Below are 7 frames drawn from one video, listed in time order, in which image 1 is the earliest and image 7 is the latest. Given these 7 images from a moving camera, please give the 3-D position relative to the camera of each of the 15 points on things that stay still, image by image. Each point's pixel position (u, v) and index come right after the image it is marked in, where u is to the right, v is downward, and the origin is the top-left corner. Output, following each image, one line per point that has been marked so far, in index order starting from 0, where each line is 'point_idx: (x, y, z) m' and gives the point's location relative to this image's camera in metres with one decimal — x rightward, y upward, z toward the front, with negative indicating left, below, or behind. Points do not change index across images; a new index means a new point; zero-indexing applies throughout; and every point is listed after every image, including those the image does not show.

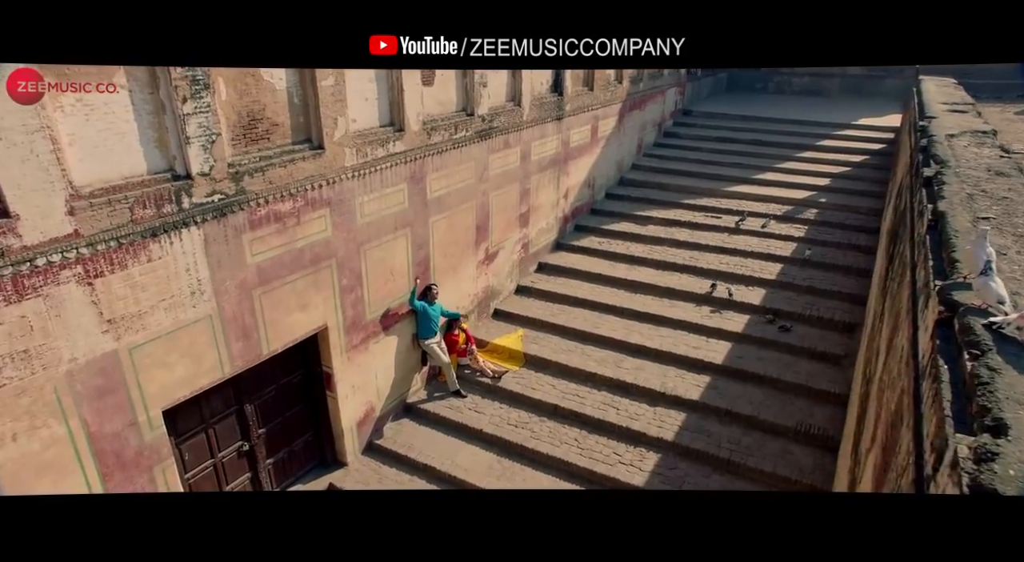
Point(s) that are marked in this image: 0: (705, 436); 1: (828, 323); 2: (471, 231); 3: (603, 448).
0: (+2.3, -1.8, +7.9) m
1: (+4.7, -0.6, +9.6) m
2: (-0.6, +0.7, +9.5) m
3: (+1.1, -2.0, +7.9) m
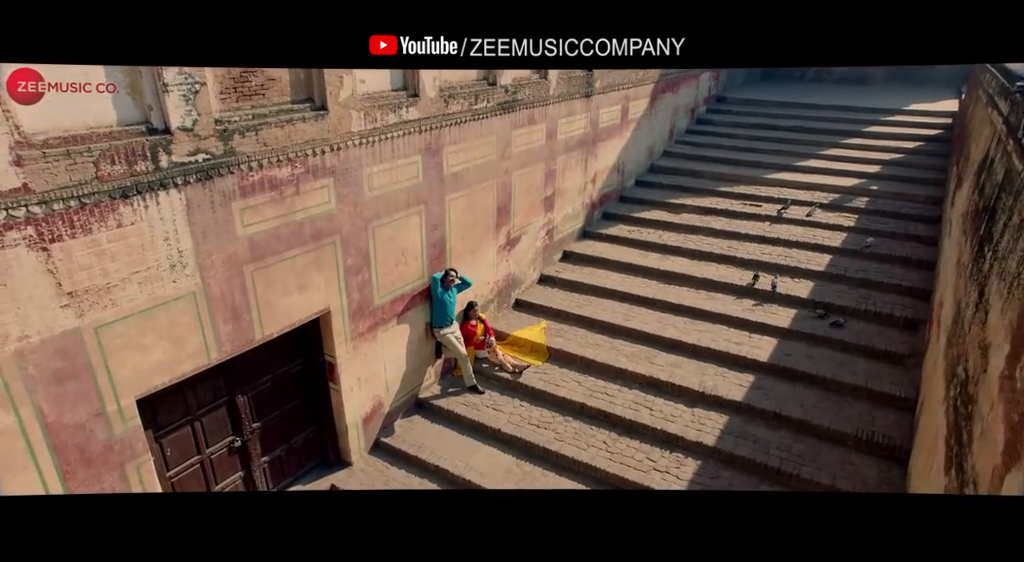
0: (+2.5, -1.7, +7.0) m
1: (+5.0, -0.5, +8.7) m
2: (-0.3, +0.9, +8.7) m
3: (+1.3, -1.8, +7.1) m
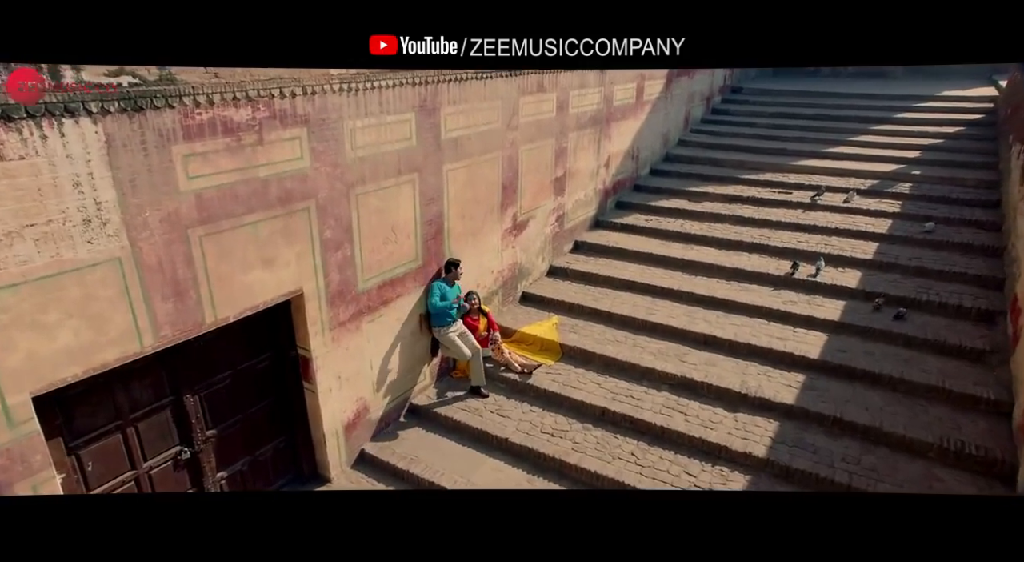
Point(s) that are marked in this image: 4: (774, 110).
0: (+2.6, -1.5, +5.8) m
1: (+5.1, -0.3, +7.6) m
2: (-0.2, +1.0, +7.6) m
3: (+1.4, -1.7, +5.9) m
4: (+5.9, +3.9, +14.9) m
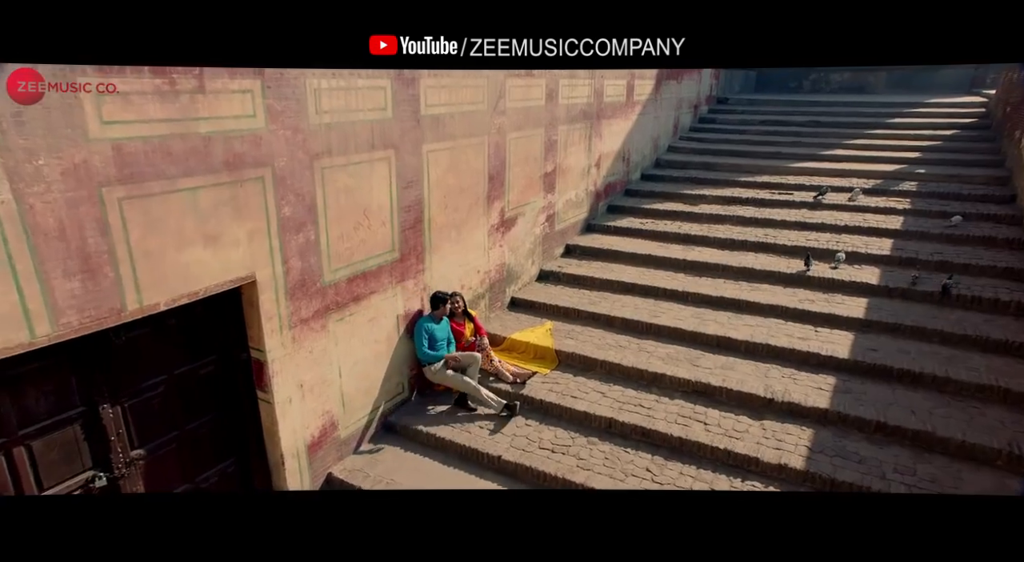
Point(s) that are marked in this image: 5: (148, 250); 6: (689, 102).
0: (+2.6, -1.4, +5.0) m
1: (+5.0, -0.2, +6.9) m
2: (-0.3, +1.0, +6.8) m
3: (+1.4, -1.5, +5.1) m
4: (+5.5, +3.6, +14.4) m
5: (-2.1, +0.2, +3.7) m
6: (+3.7, +3.7, +13.8) m
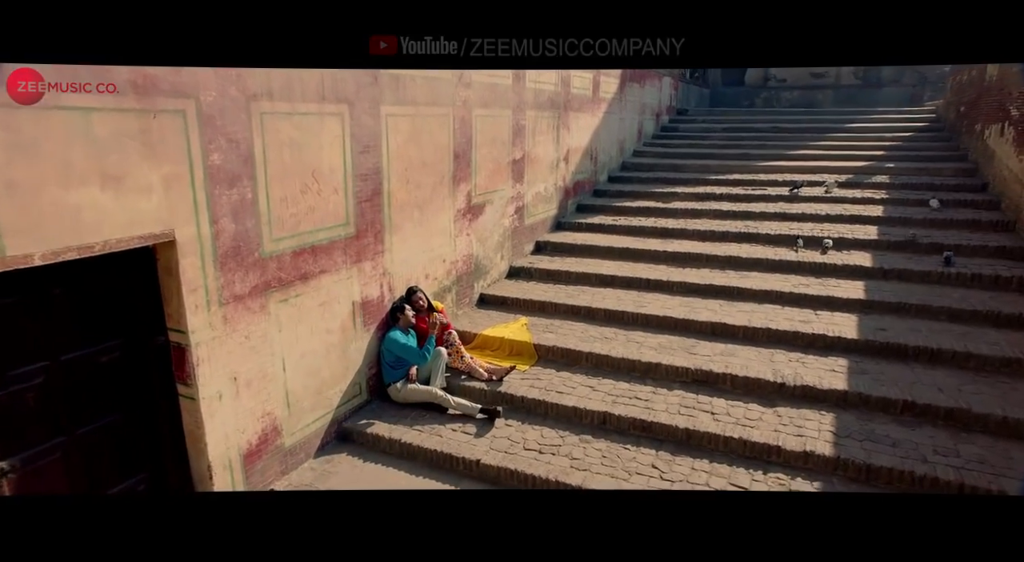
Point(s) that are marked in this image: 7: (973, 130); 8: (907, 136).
0: (+2.5, -1.1, +4.4) m
1: (+4.7, 0.0, +6.5) m
2: (-0.6, +1.2, +6.1) m
3: (+1.3, -1.3, +4.3) m
4: (+4.6, +3.4, +14.2) m
5: (-2.1, +0.4, +2.8) m
6: (+2.8, +3.5, +13.5) m
7: (+7.5, +2.5, +10.7) m
8: (+7.5, +2.7, +12.4) m
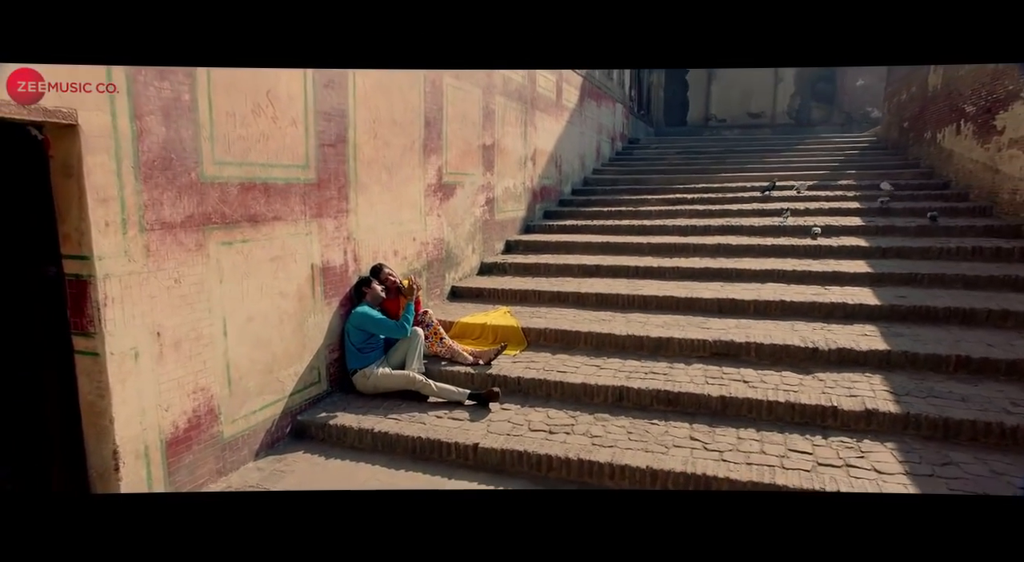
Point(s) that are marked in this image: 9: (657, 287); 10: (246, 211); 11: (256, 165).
0: (+2.5, -0.7, +3.8) m
1: (+4.5, +0.2, +6.1) m
2: (-0.8, +1.3, +5.4) m
3: (+1.3, -0.9, +3.5) m
4: (+3.5, +2.8, +14.1) m
5: (-2.0, +0.9, +1.9) m
6: (+1.9, +3.0, +13.2) m
7: (+6.8, +2.3, +10.9) m
8: (+6.6, +2.4, +12.6) m
9: (+1.3, -0.1, +5.9) m
10: (-1.4, +0.4, +3.6) m
11: (-1.4, +0.6, +3.6) m
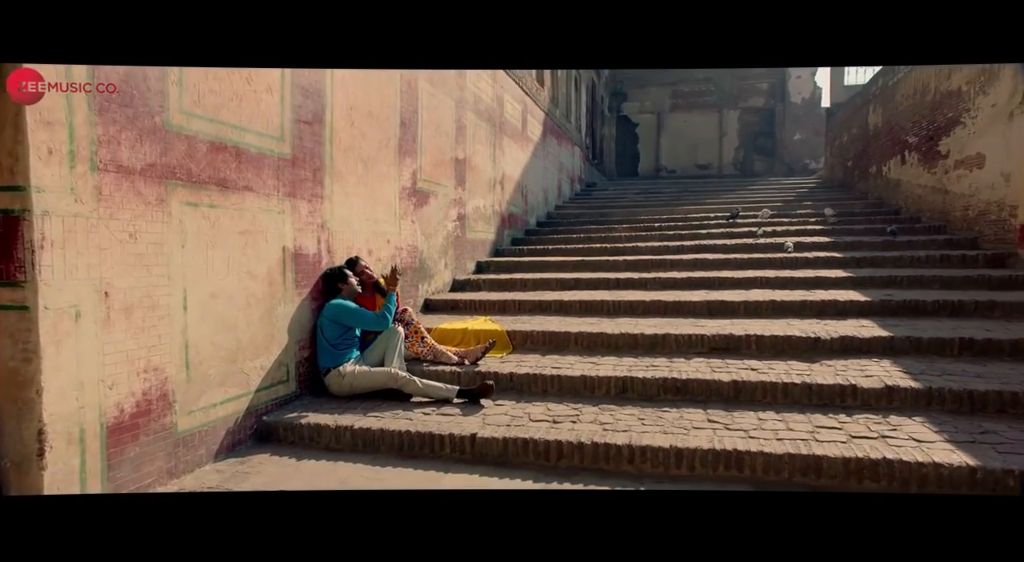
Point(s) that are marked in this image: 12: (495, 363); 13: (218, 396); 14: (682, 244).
0: (+2.5, -0.5, +3.6) m
1: (+4.3, +0.2, +6.2) m
2: (-0.9, +1.3, +5.2) m
3: (+1.3, -0.7, +3.3) m
4: (+2.7, +1.9, +14.3) m
5: (-1.8, +1.2, +1.6) m
6: (+1.1, +2.2, +13.3) m
7: (+6.1, +1.8, +11.3) m
8: (+5.8, +1.8, +13.0) m
9: (+1.1, -0.1, +5.7) m
10: (-1.4, +0.5, +3.2) m
11: (-1.4, +0.8, +3.3) m
12: (-0.1, -0.5, +4.3) m
13: (-1.4, -0.6, +3.3) m
14: (+1.9, +0.4, +7.5) m
